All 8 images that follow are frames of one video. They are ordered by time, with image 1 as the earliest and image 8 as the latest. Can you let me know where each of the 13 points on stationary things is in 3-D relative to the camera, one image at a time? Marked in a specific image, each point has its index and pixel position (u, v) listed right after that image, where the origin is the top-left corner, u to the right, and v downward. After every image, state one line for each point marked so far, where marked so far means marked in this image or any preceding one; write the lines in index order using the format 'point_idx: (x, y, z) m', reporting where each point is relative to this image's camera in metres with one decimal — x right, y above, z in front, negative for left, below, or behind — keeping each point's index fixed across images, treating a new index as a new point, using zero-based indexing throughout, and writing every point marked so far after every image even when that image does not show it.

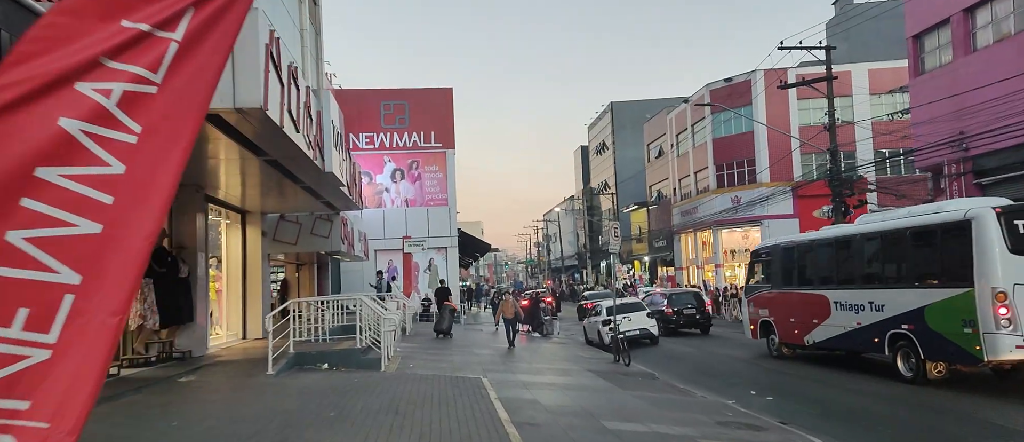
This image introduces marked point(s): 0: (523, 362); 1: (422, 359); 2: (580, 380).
0: (+0.2, -2.8, +18.3) m
1: (-1.7, -2.6, +17.5) m
2: (+1.1, -2.6, +15.4) m
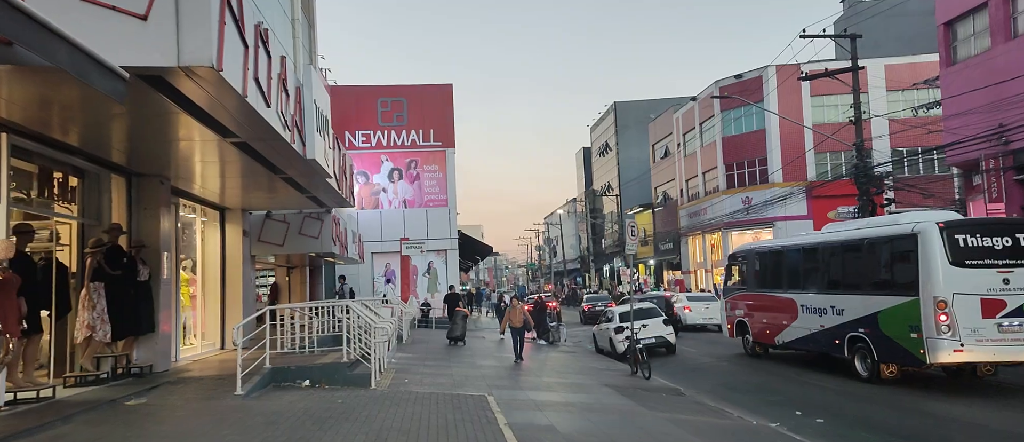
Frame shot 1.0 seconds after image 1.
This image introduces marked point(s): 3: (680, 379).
0: (+0.3, -2.8, +16.8) m
1: (-1.5, -2.6, +15.9) m
2: (+1.2, -2.6, +13.8) m
3: (+3.3, -3.1, +18.2) m
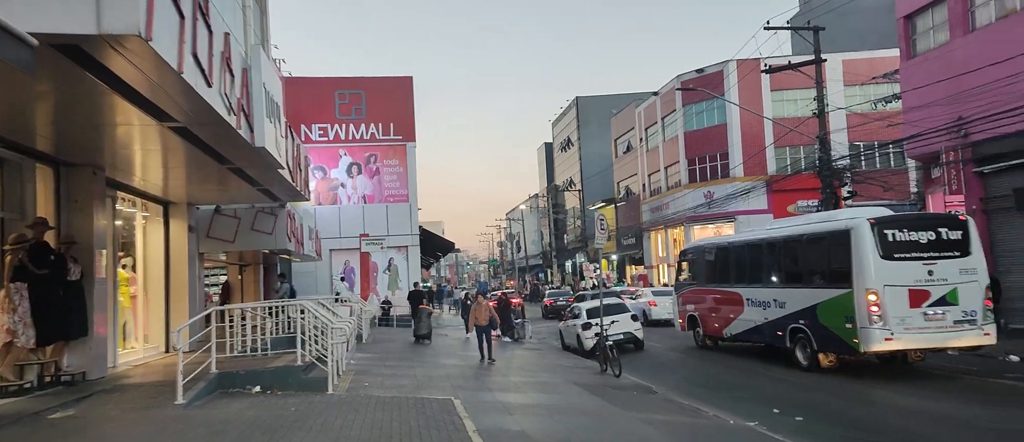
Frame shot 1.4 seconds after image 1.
0: (-0.3, -2.7, +16.1) m
1: (-2.1, -2.5, +15.2) m
2: (+0.7, -2.5, +13.2) m
3: (+2.6, -3.0, +17.7) m
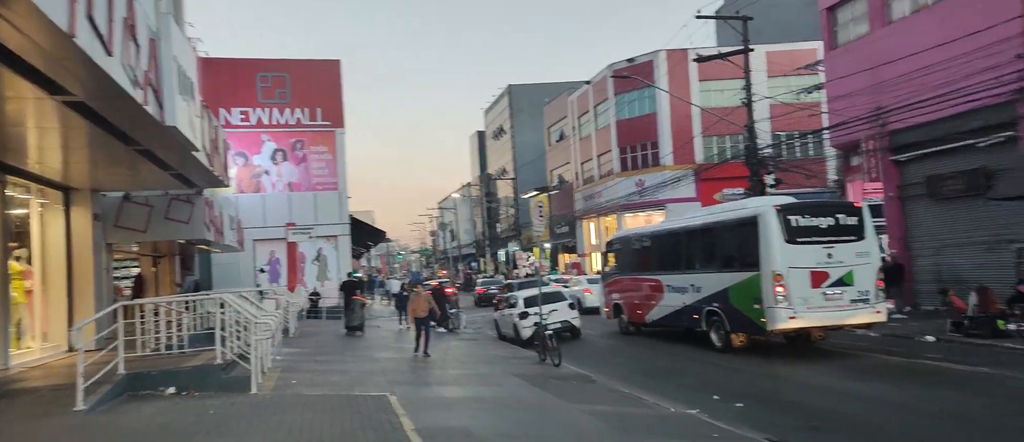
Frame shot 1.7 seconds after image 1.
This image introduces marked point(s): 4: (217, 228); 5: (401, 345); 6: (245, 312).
0: (-1.3, -2.4, +15.4) m
1: (-3.1, -2.3, +14.4) m
2: (-0.2, -2.3, +12.6) m
3: (+1.4, -2.7, +17.2) m
4: (-6.4, -0.1, +19.8) m
5: (-2.3, -2.6, +18.9) m
6: (-3.3, -1.1, +11.3) m
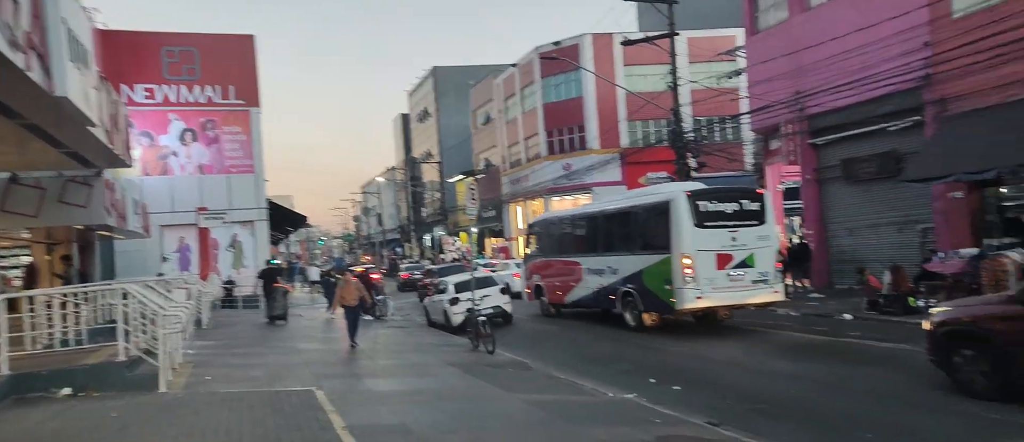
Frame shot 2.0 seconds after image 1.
0: (-2.4, -2.1, +14.6) m
1: (-4.1, -2.0, +13.4) m
2: (-1.0, -2.0, +11.9) m
3: (+0.2, -2.4, +16.6) m
4: (-7.8, +0.2, +18.5) m
5: (-3.7, -2.2, +18.0) m
6: (-4.0, -0.9, +10.3) m
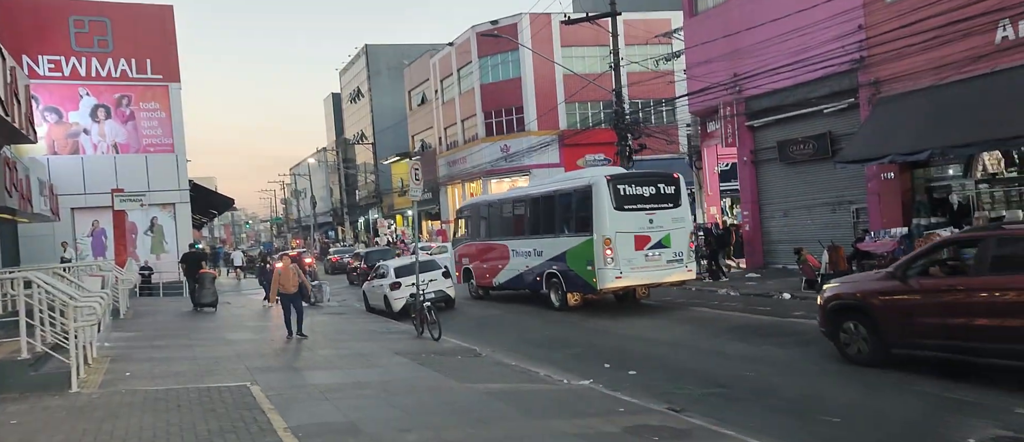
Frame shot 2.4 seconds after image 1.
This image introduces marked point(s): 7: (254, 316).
0: (-3.2, -1.8, +13.7) m
1: (-4.8, -1.8, +12.4) m
2: (-1.6, -1.8, +11.1) m
3: (-0.8, -2.0, +15.9) m
4: (-8.9, +0.5, +17.2) m
5: (-4.7, -1.9, +17.0) m
6: (-4.5, -0.7, +9.3) m
7: (-5.4, -2.0, +19.3) m
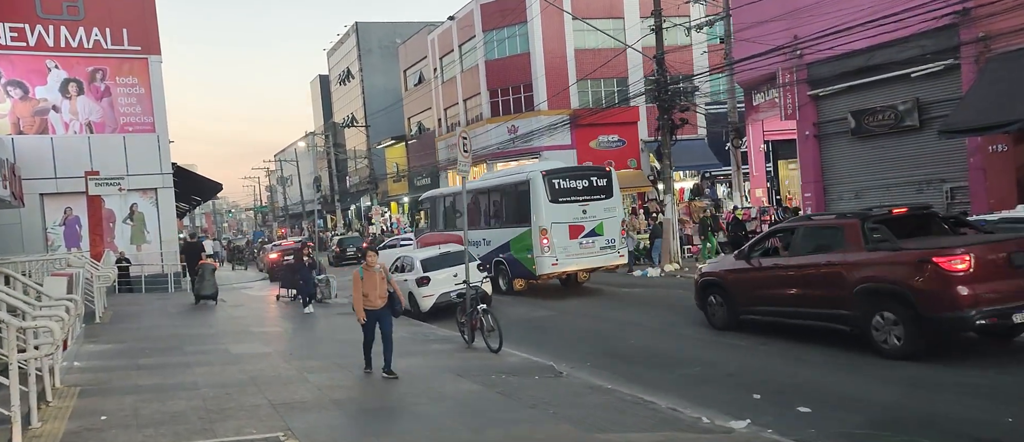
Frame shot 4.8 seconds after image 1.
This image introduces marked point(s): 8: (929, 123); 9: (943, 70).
0: (-2.1, -1.6, +10.6) m
1: (-3.7, -1.6, +9.3) m
2: (-0.5, -1.6, +8.1) m
3: (+0.3, -1.8, +12.9) m
4: (-7.9, +0.7, +13.9) m
5: (-3.7, -1.7, +13.9) m
6: (-3.4, -0.6, +6.1) m
7: (-4.5, -1.7, +16.2) m
8: (+8.7, +2.0, +19.0) m
9: (+9.1, +3.2, +19.1) m
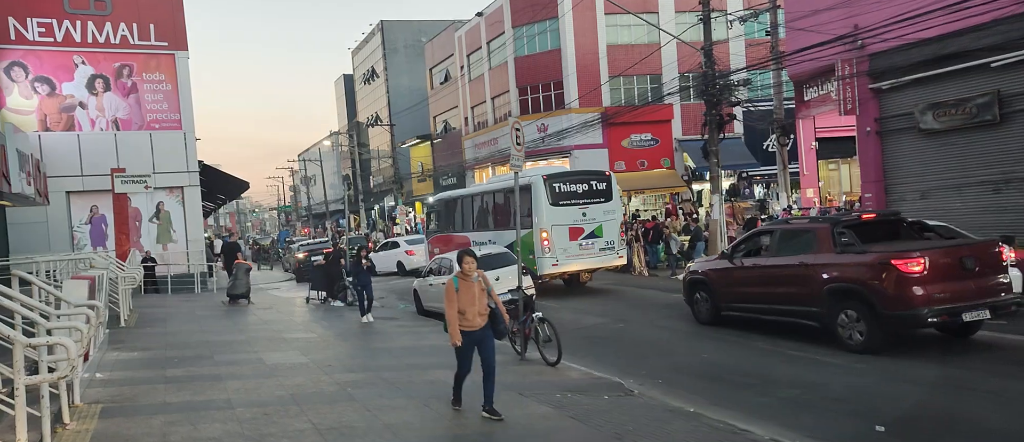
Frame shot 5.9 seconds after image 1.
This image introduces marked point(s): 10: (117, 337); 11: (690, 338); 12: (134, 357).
0: (-1.5, -1.6, +9.6) m
1: (-3.0, -1.6, +8.3) m
2: (+0.1, -1.6, +7.0) m
3: (+1.0, -1.8, +11.8) m
4: (-7.1, +0.7, +13.0) m
5: (-2.9, -1.6, +12.9) m
6: (-2.8, -0.5, +5.1) m
7: (-3.7, -1.7, +15.2) m
8: (+9.6, +2.0, +17.7) m
9: (+10.0, +3.1, +17.9) m
10: (-5.7, -1.7, +13.6) m
11: (+2.7, -1.6, +12.5) m
12: (-4.5, -1.6, +11.3) m
